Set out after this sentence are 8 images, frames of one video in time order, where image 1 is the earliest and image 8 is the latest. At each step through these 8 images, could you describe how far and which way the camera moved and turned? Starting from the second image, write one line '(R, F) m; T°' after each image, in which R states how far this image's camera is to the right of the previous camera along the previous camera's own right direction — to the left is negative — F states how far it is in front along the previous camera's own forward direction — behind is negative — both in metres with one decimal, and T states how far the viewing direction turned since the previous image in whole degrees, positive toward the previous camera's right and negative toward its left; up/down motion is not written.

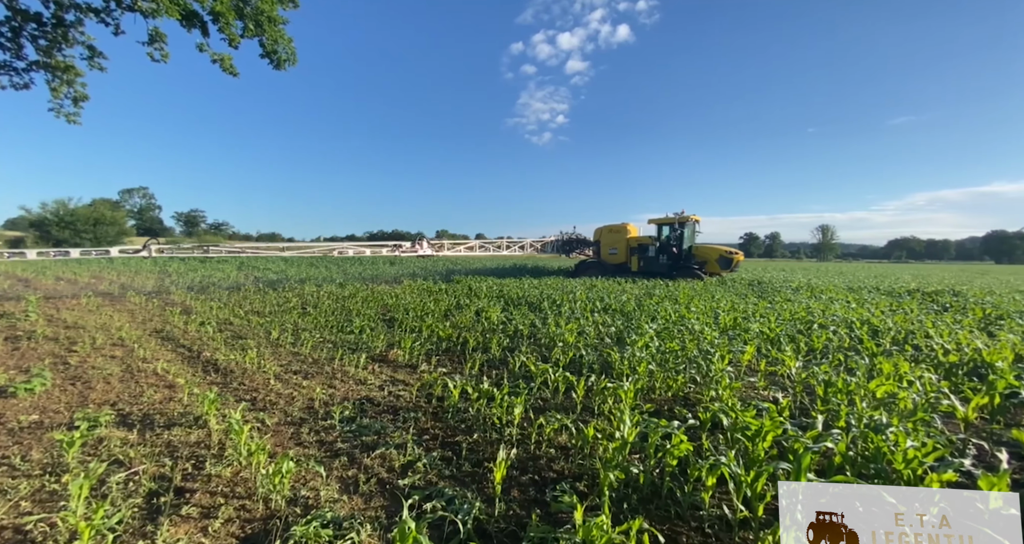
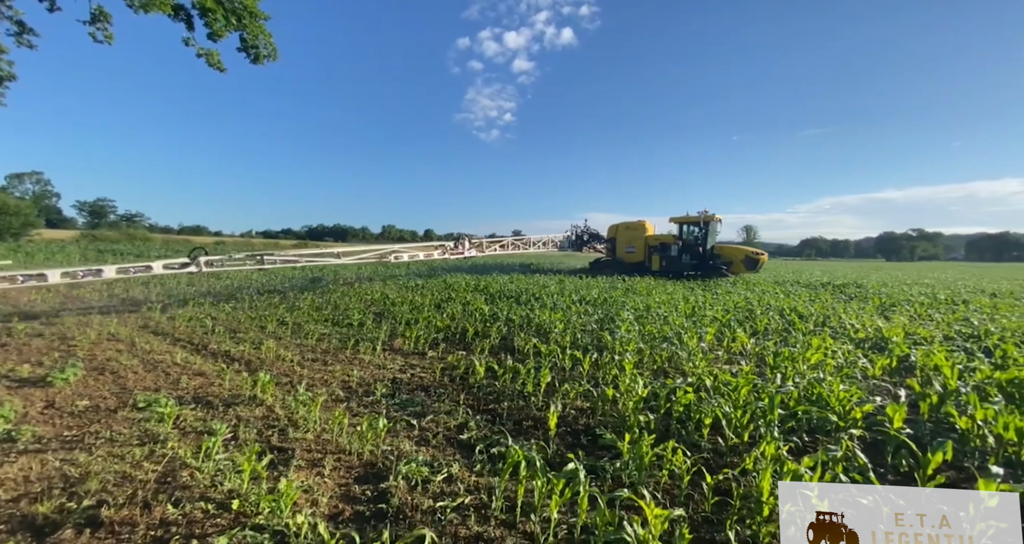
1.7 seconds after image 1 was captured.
(-0.8, -0.5) m; +7°
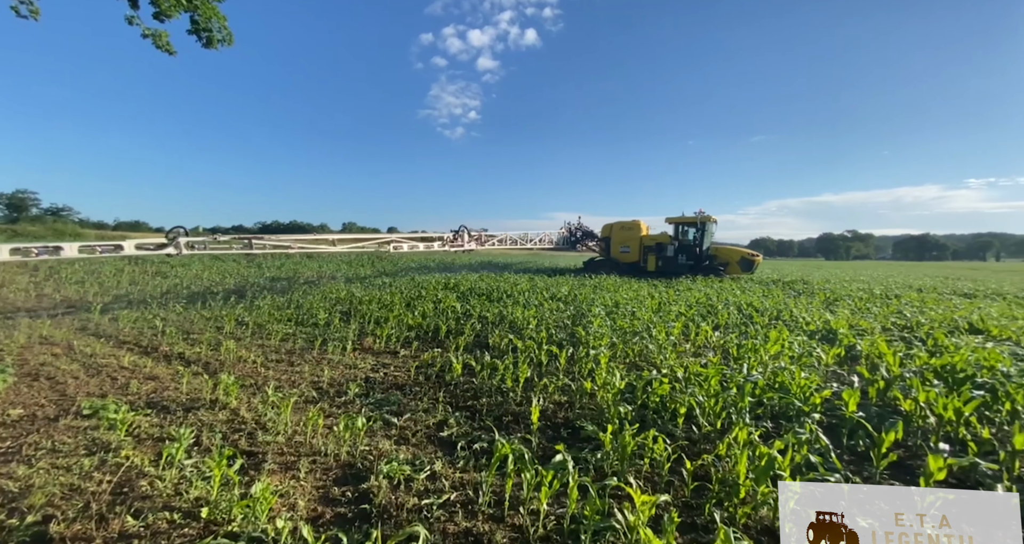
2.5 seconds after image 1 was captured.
(-0.1, 0.0) m; +5°
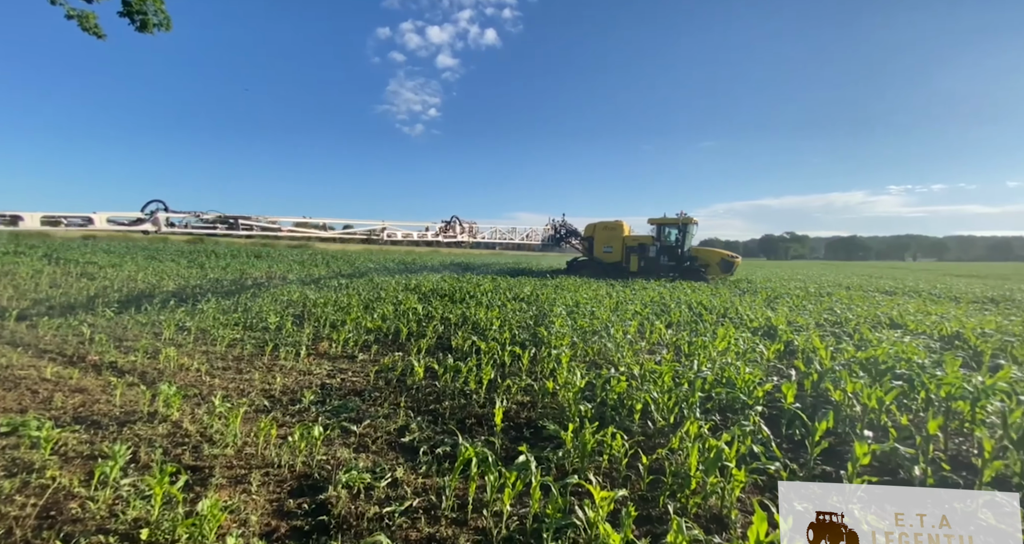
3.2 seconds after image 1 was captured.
(0.0, 0.0) m; +6°
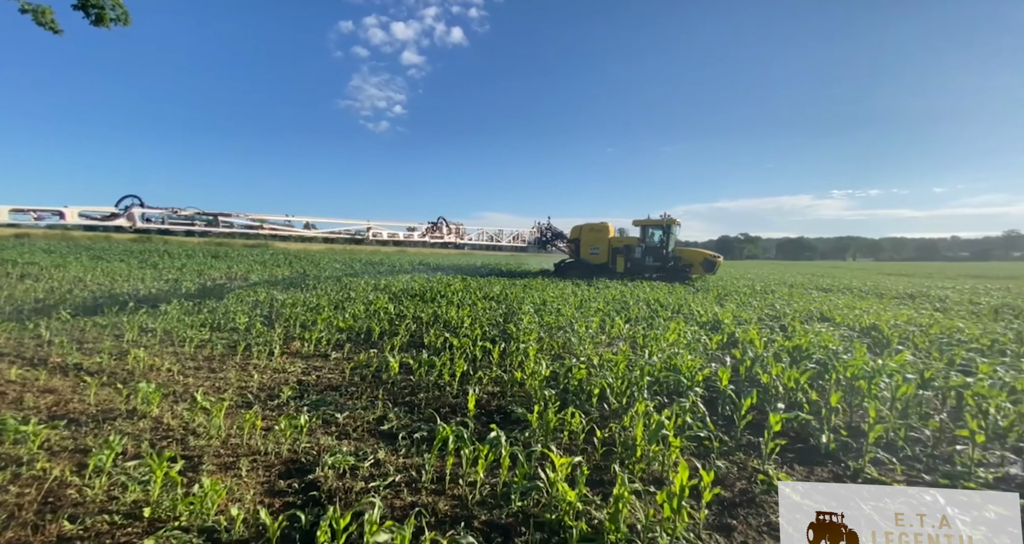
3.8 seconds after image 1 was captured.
(0.0, -0.3) m; +5°
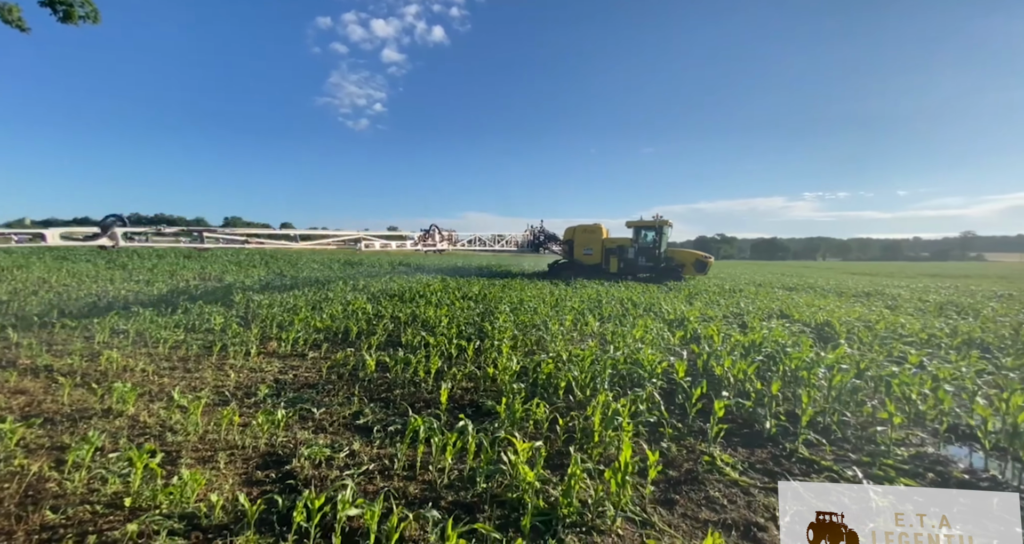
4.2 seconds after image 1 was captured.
(+0.1, -0.2) m; +3°
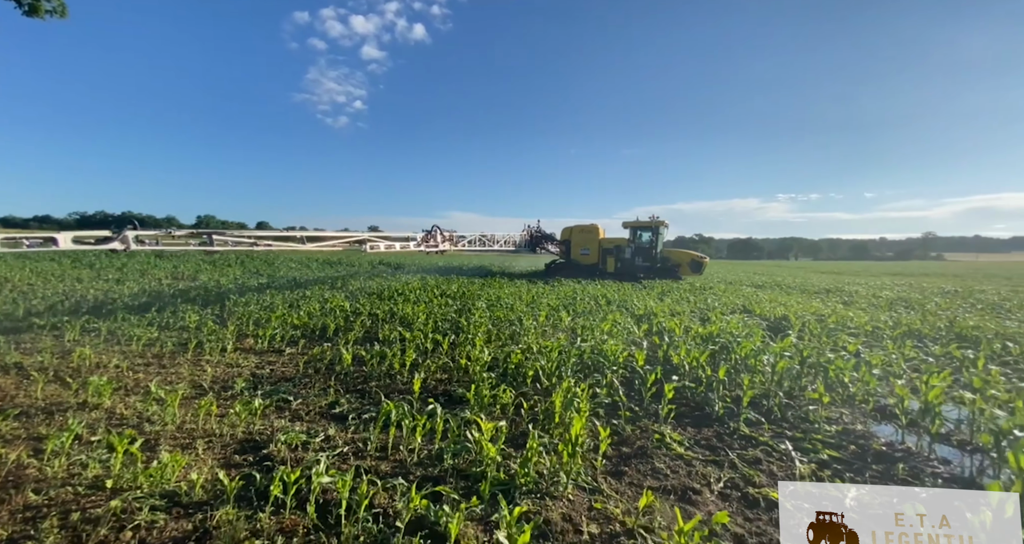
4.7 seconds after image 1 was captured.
(+0.1, -0.2) m; +3°
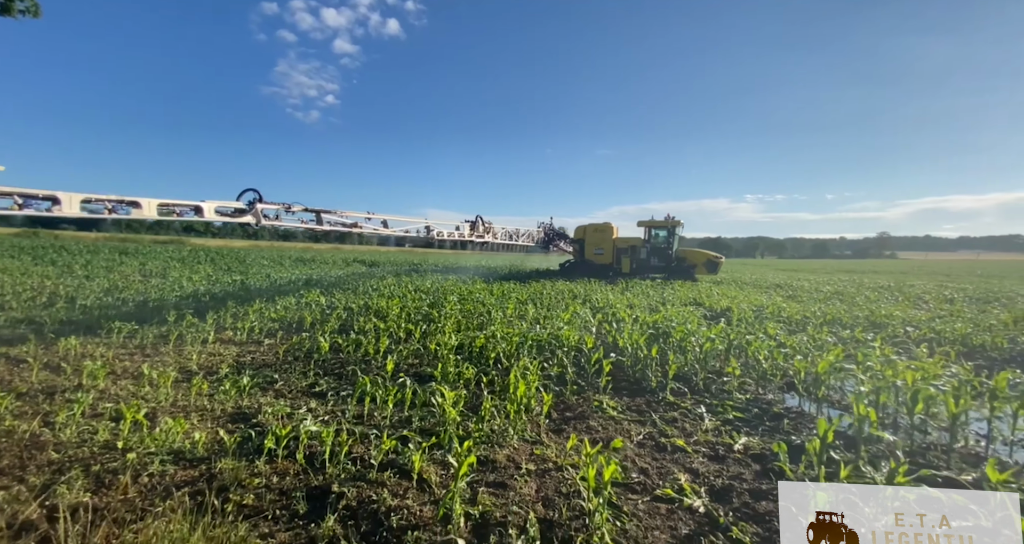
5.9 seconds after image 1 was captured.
(+0.2, -0.5) m; +3°
